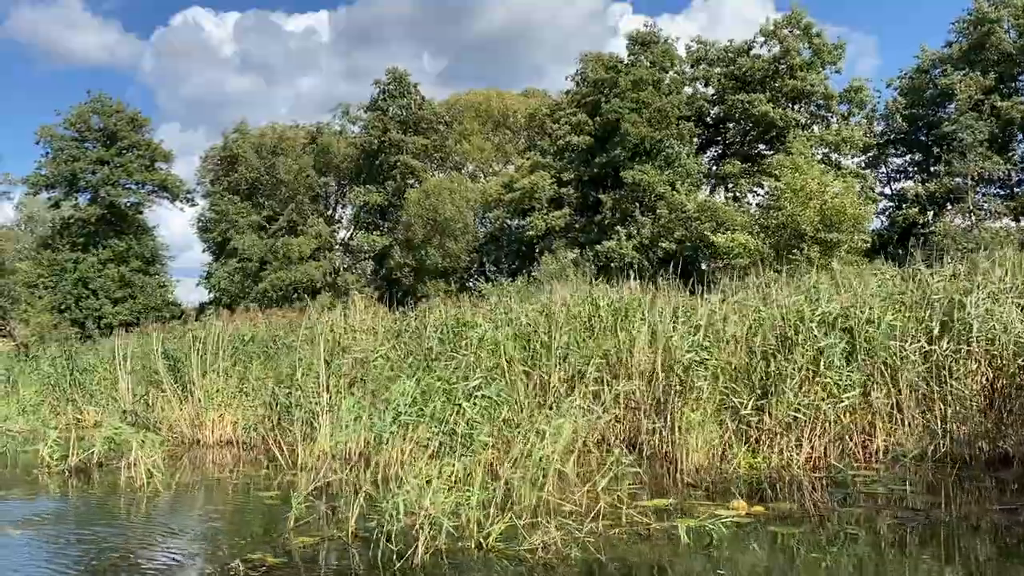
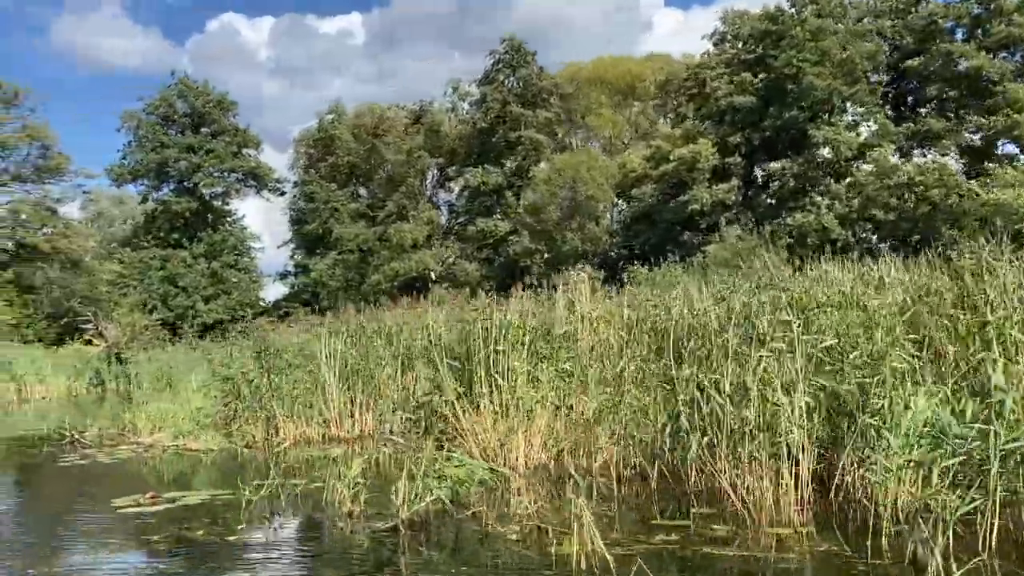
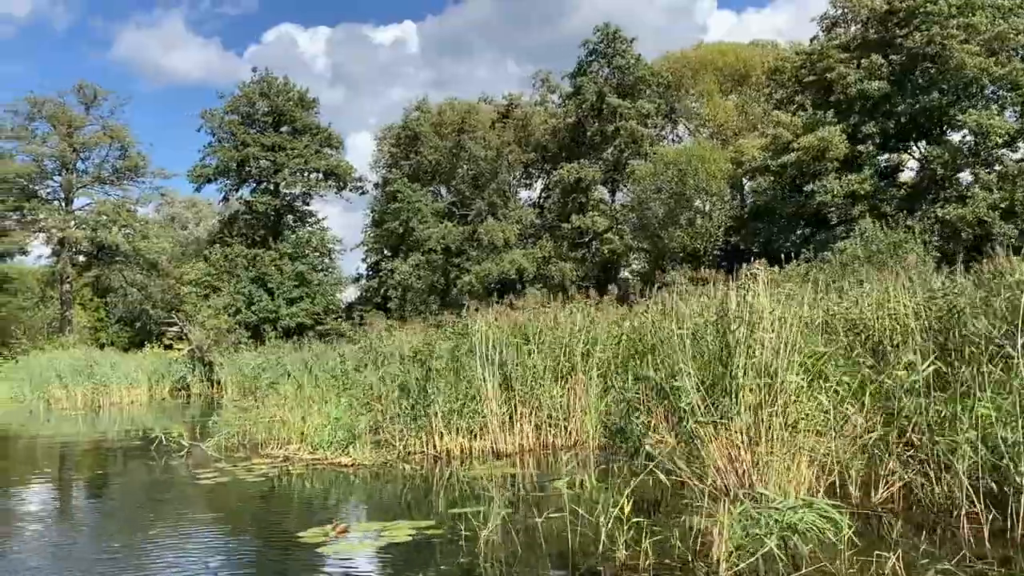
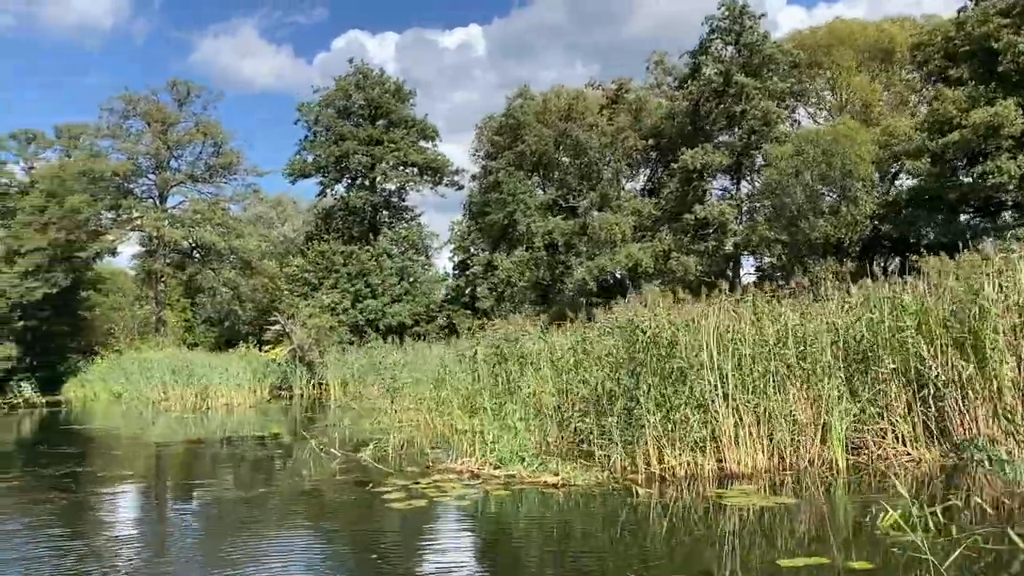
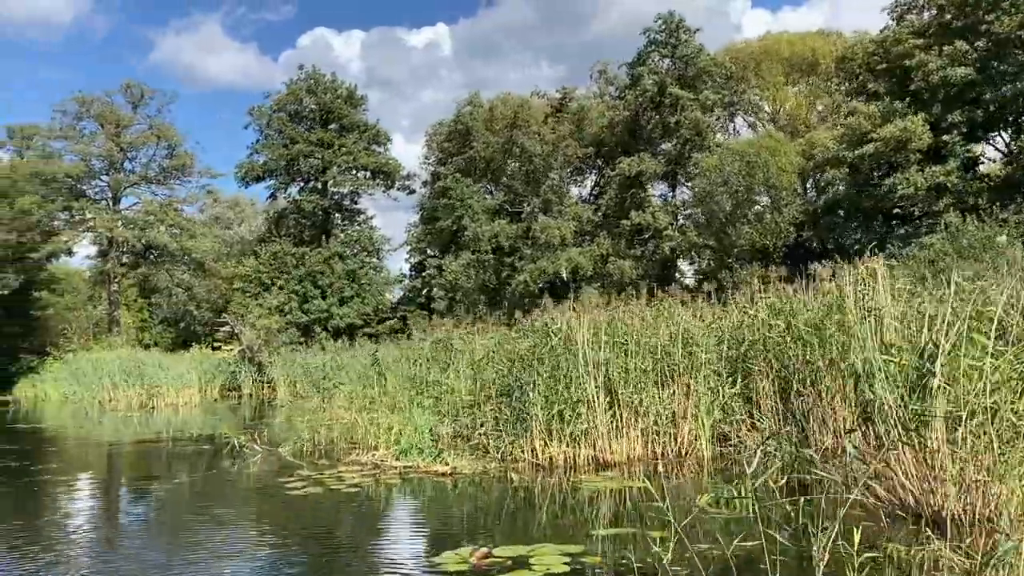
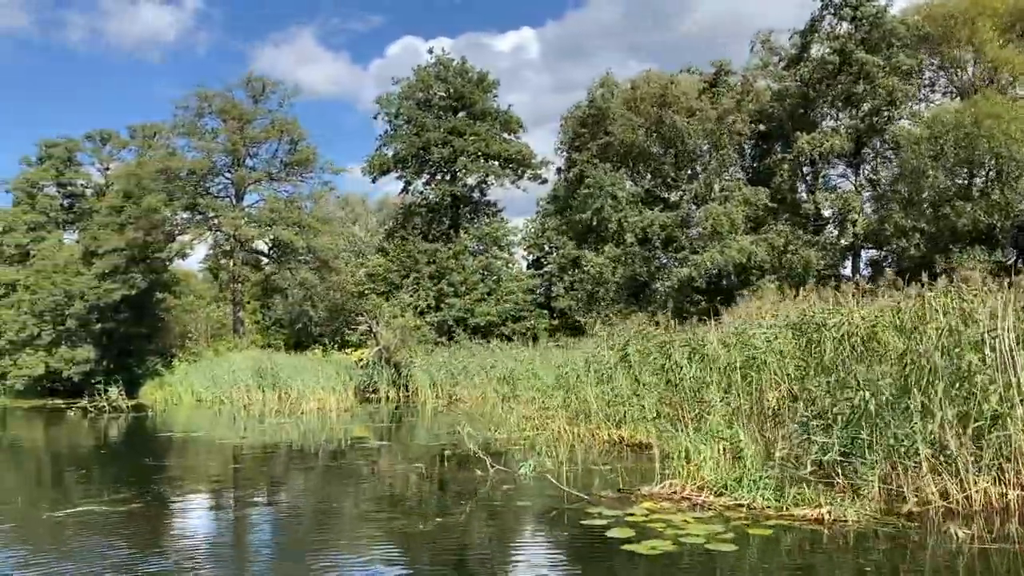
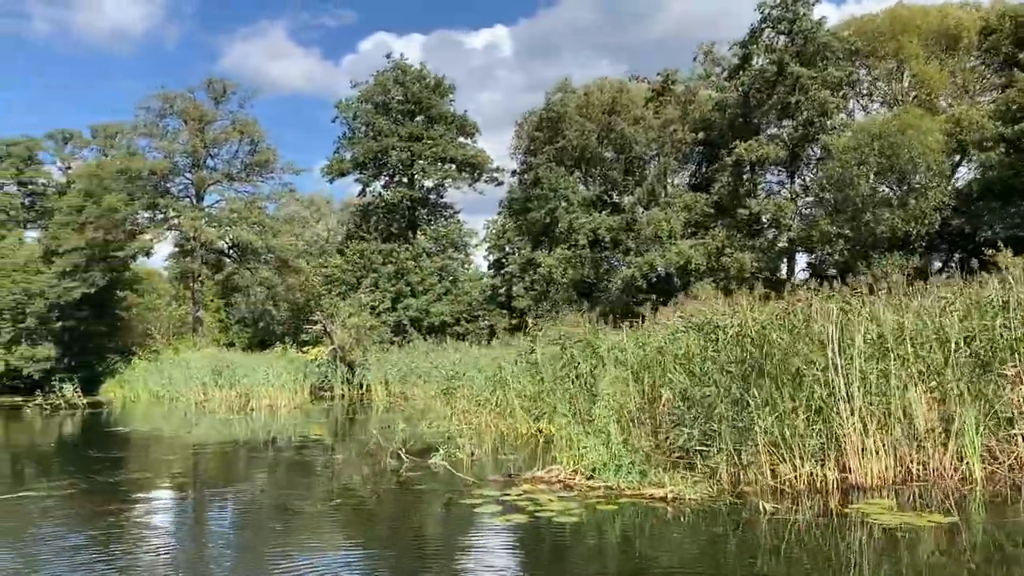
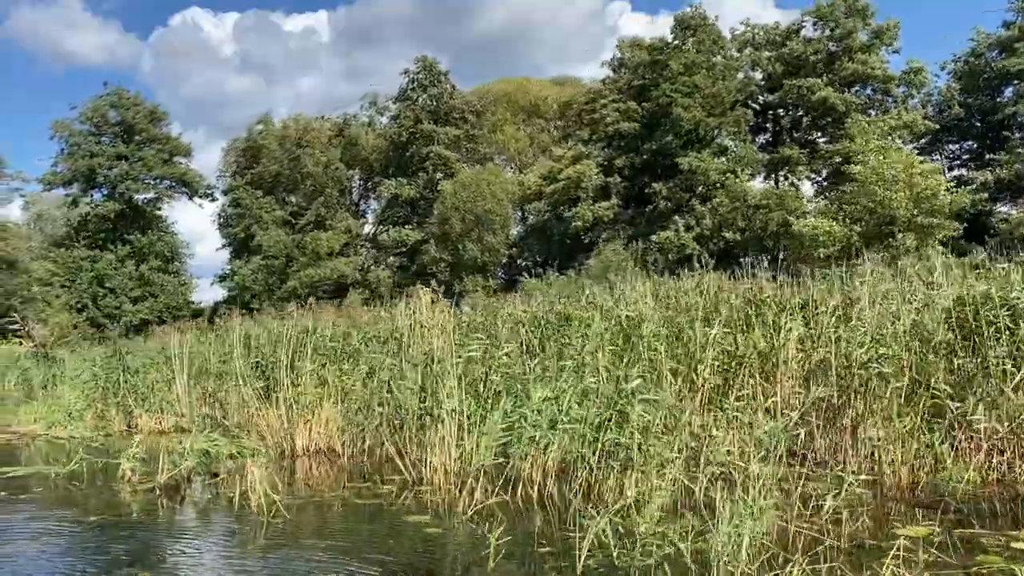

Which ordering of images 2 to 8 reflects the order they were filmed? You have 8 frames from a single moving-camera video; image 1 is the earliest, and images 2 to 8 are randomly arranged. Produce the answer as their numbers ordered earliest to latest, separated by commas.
8, 2, 3, 5, 4, 7, 6
